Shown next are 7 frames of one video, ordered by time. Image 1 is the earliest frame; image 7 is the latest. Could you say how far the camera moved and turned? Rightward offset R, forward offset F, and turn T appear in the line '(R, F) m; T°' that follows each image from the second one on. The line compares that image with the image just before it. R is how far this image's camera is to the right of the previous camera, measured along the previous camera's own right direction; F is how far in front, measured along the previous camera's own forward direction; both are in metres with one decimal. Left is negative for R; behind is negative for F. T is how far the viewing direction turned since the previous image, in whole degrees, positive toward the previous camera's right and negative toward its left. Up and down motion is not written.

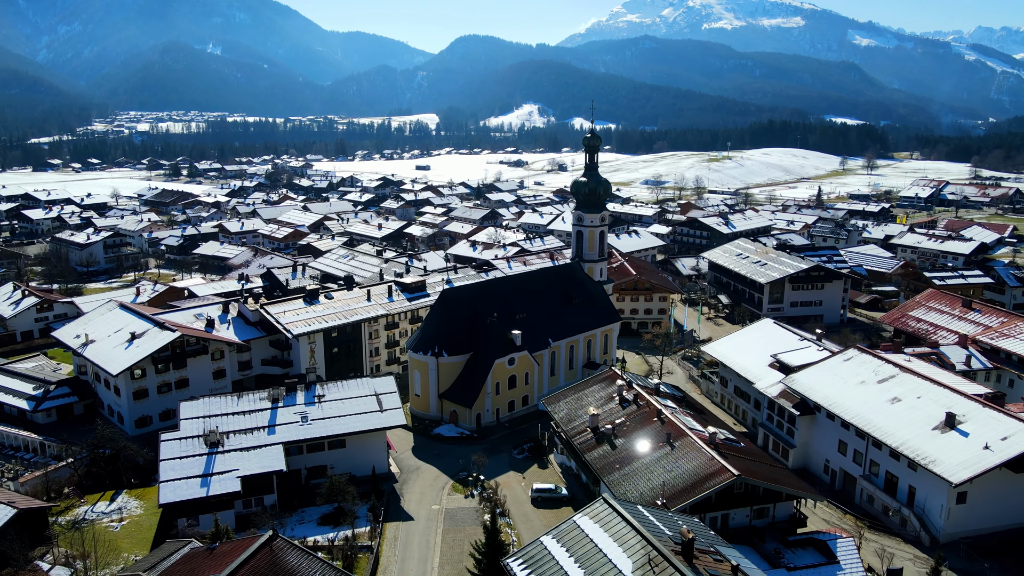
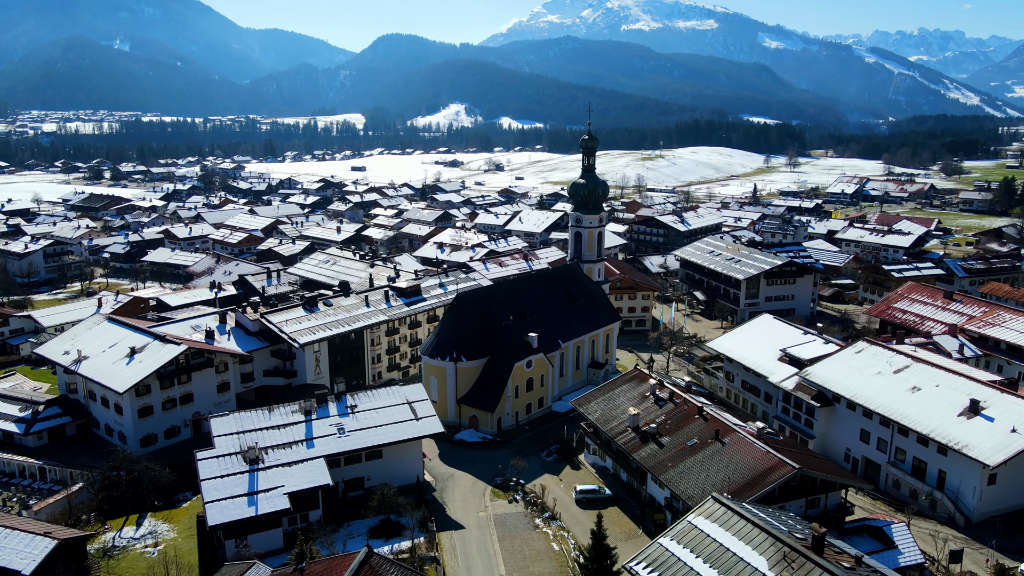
(-3.7, +0.2) m; +5°
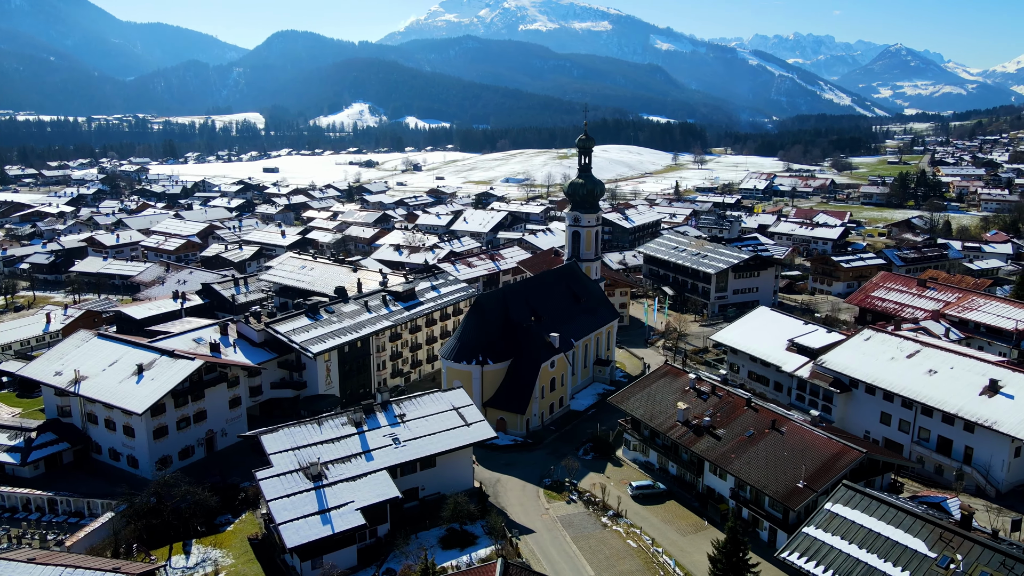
(-4.8, +0.4) m; +7°
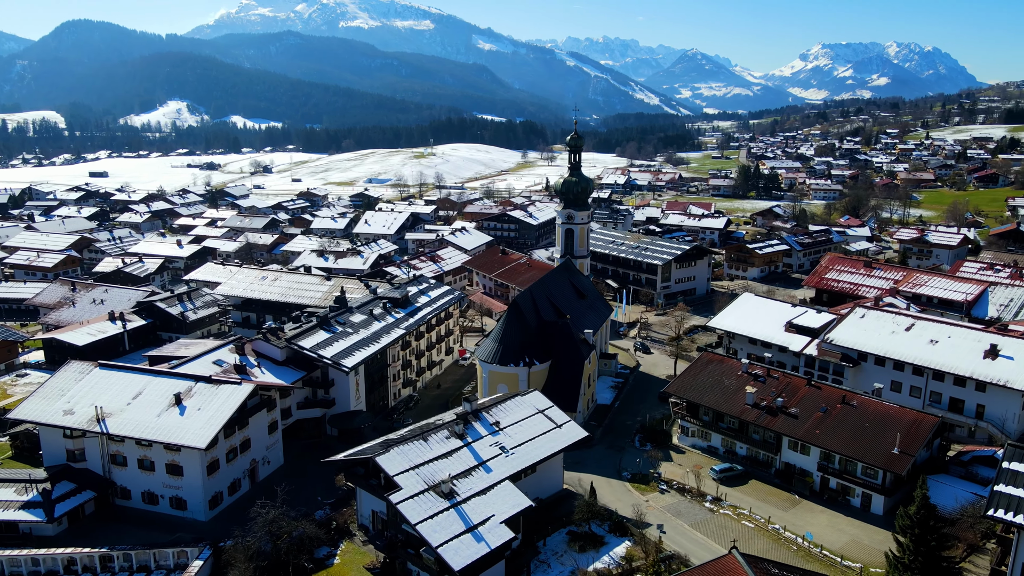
(-8.2, +1.1) m; +12°
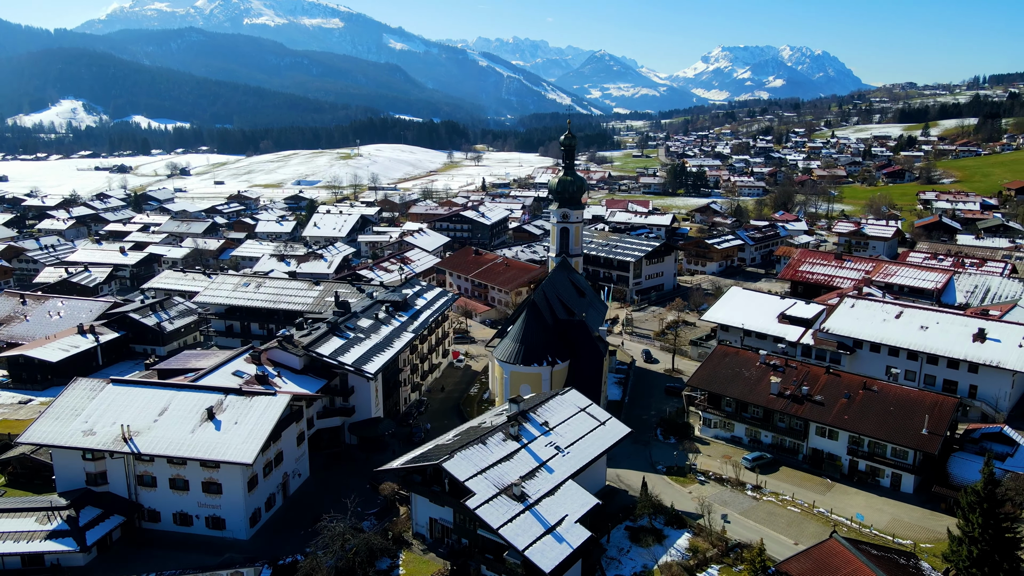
(-4.1, +0.3) m; +6°
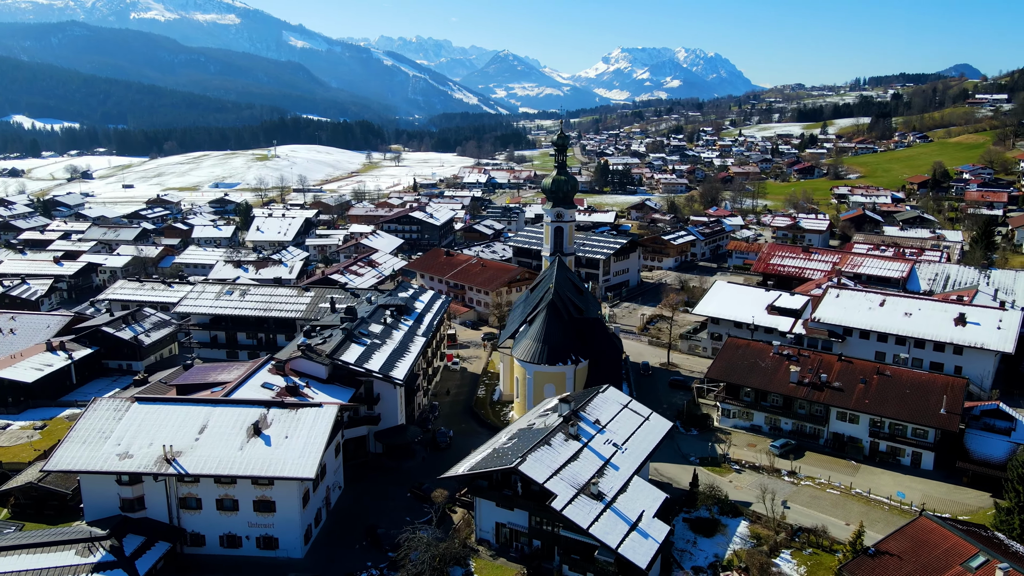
(-4.4, +0.3) m; +7°
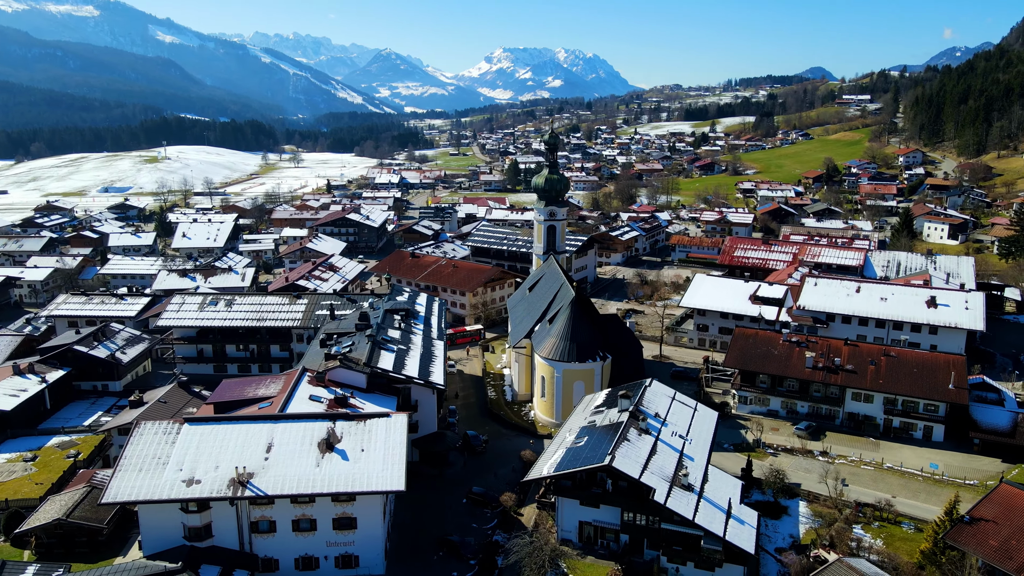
(-5.4, +0.5) m; +8°
